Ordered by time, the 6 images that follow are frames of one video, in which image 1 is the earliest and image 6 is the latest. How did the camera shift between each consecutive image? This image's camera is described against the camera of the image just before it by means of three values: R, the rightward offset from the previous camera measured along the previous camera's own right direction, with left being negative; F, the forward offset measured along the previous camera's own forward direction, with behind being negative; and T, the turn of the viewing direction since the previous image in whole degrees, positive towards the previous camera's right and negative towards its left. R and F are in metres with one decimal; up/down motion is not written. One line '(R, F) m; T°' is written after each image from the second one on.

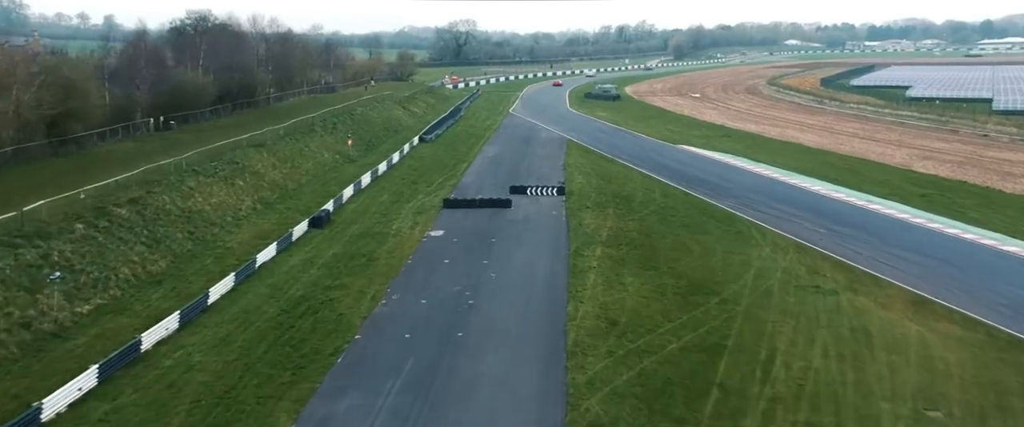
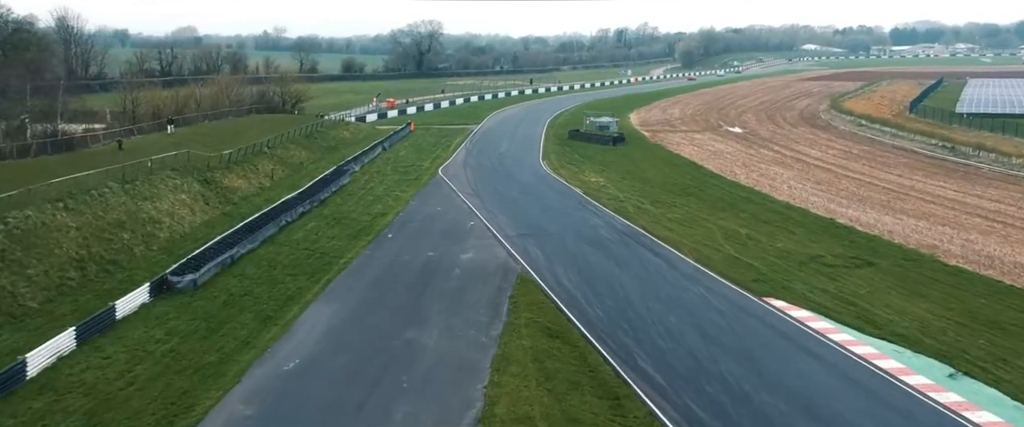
(+3.7, +28.2) m; 0°
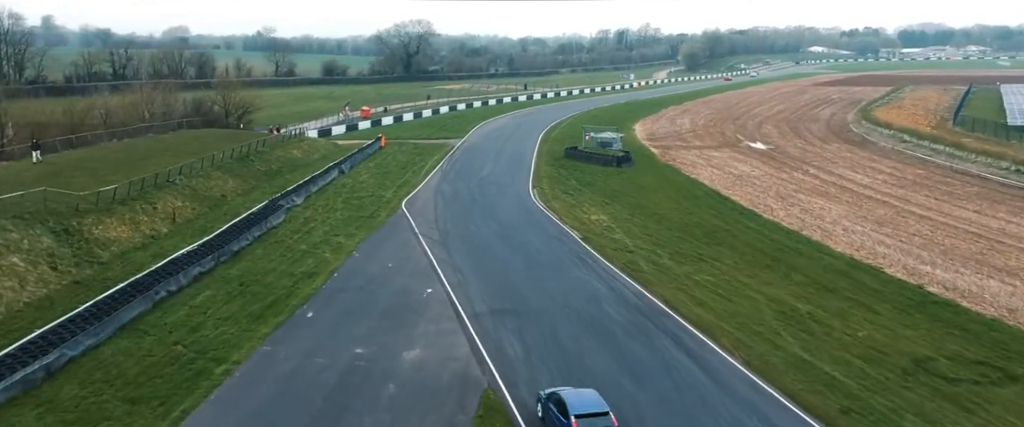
(+0.8, +8.1) m; 0°
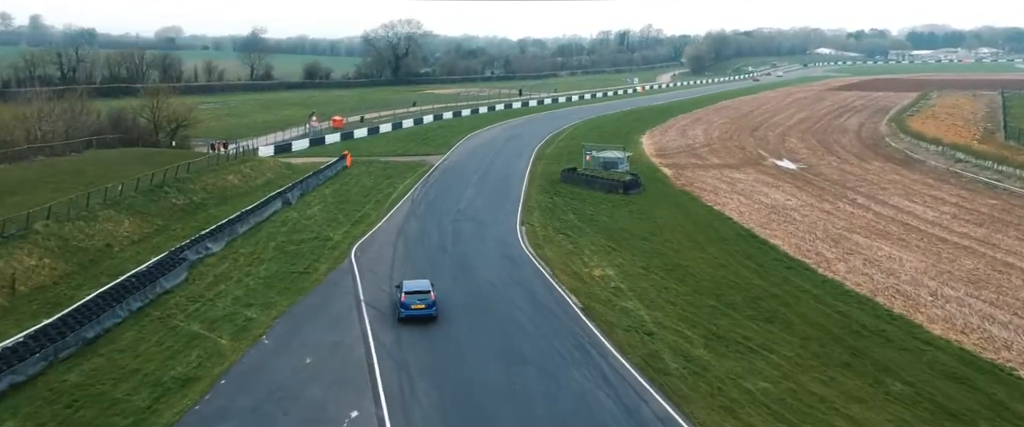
(+0.7, +7.4) m; 0°
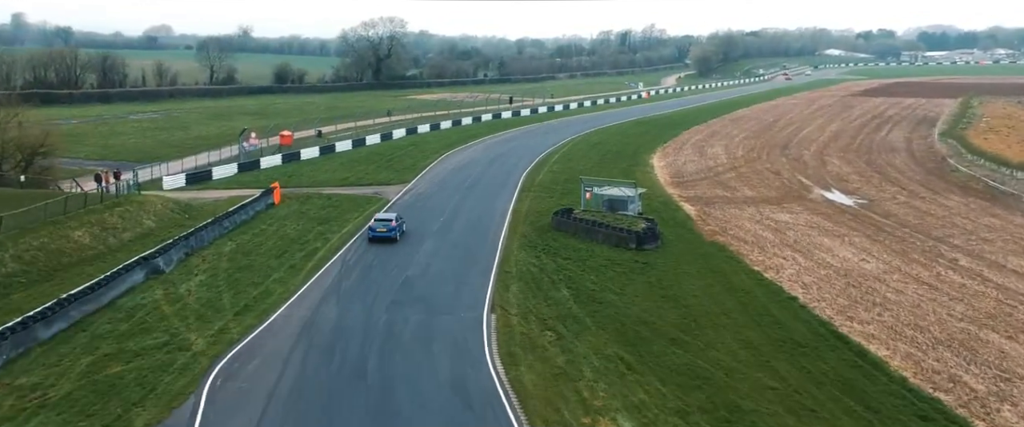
(+1.0, +9.9) m; 0°
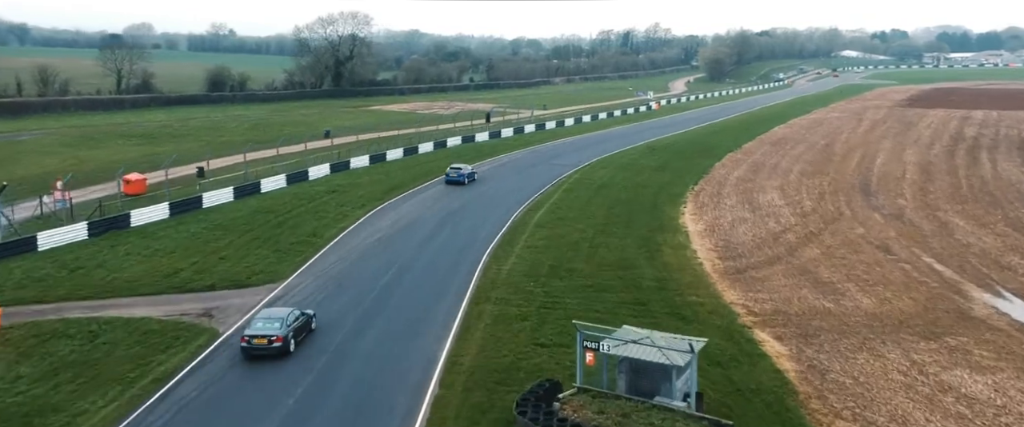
(+1.6, +16.4) m; 0°
